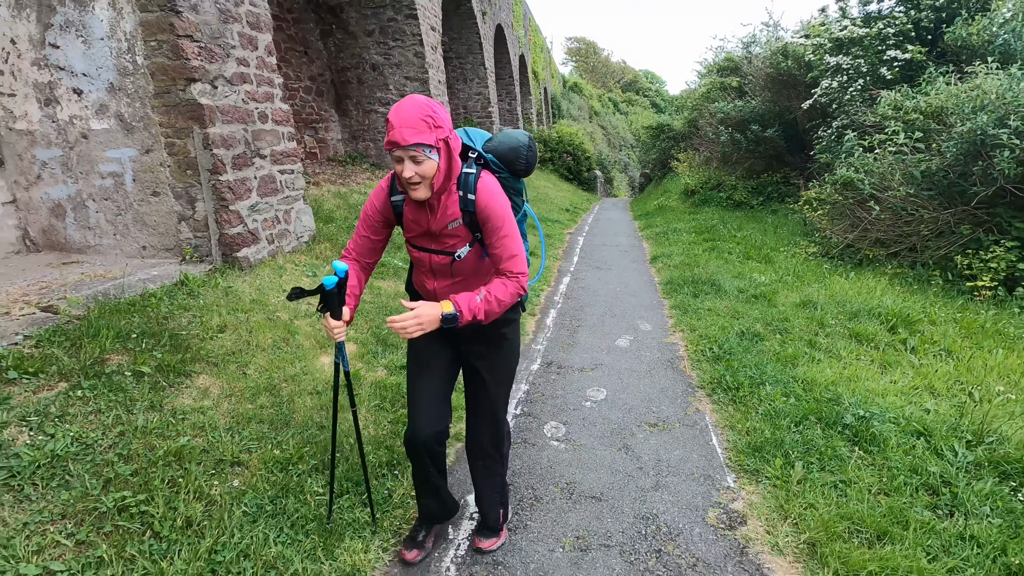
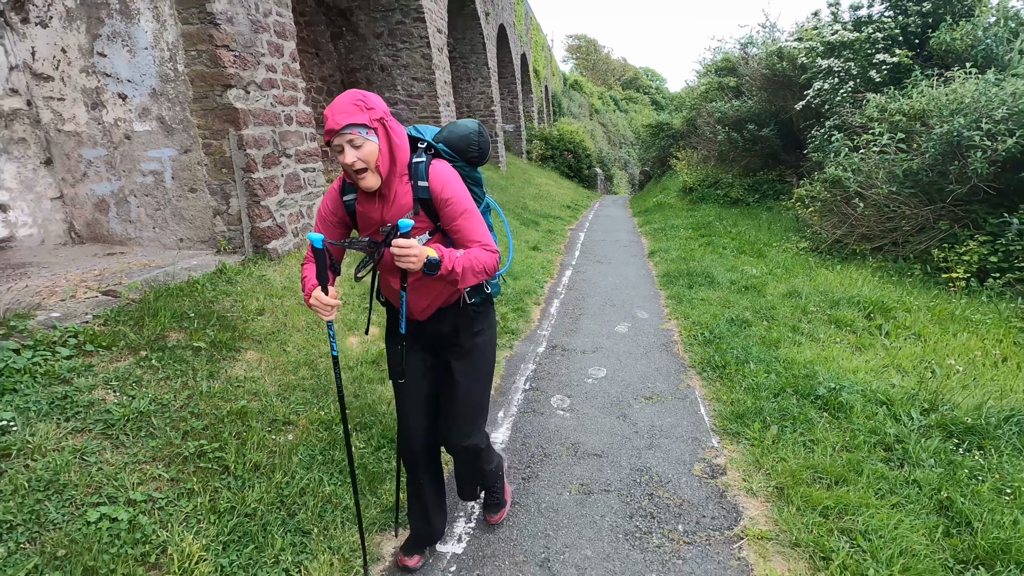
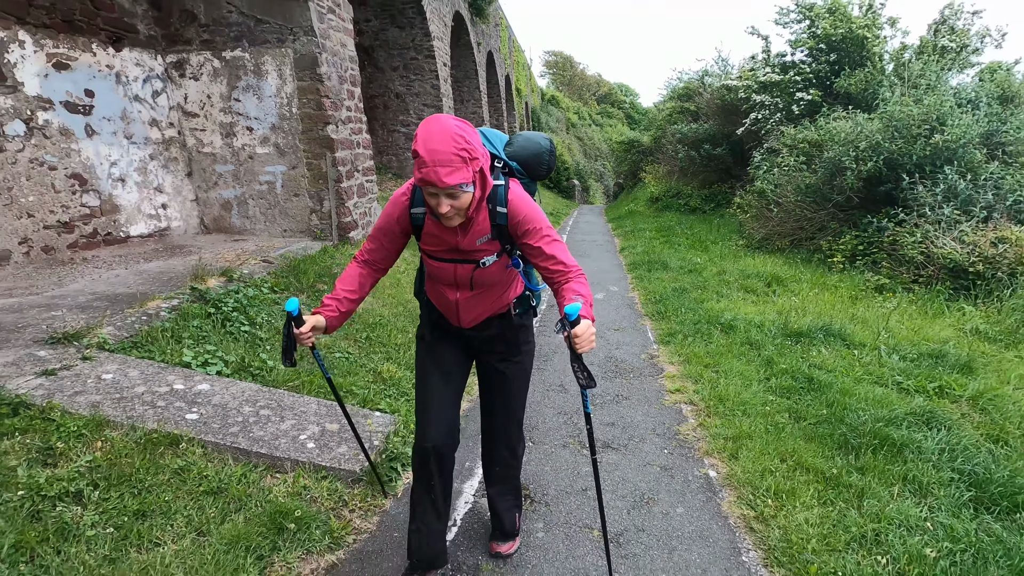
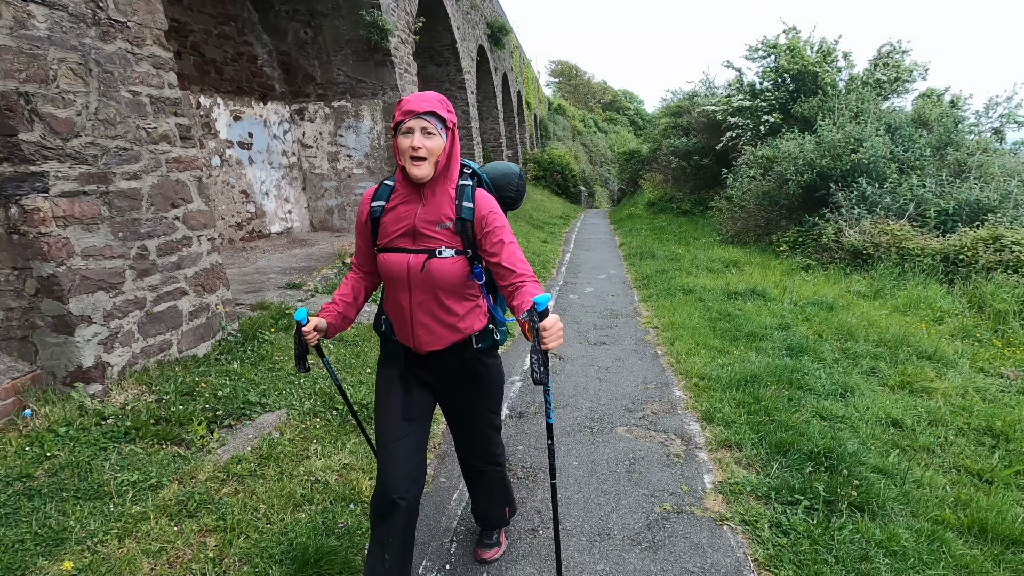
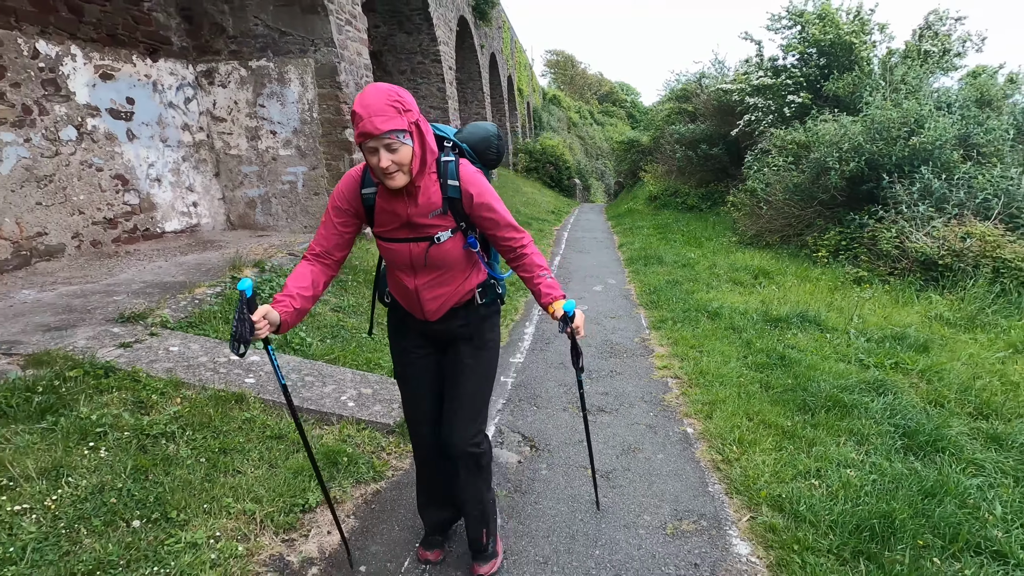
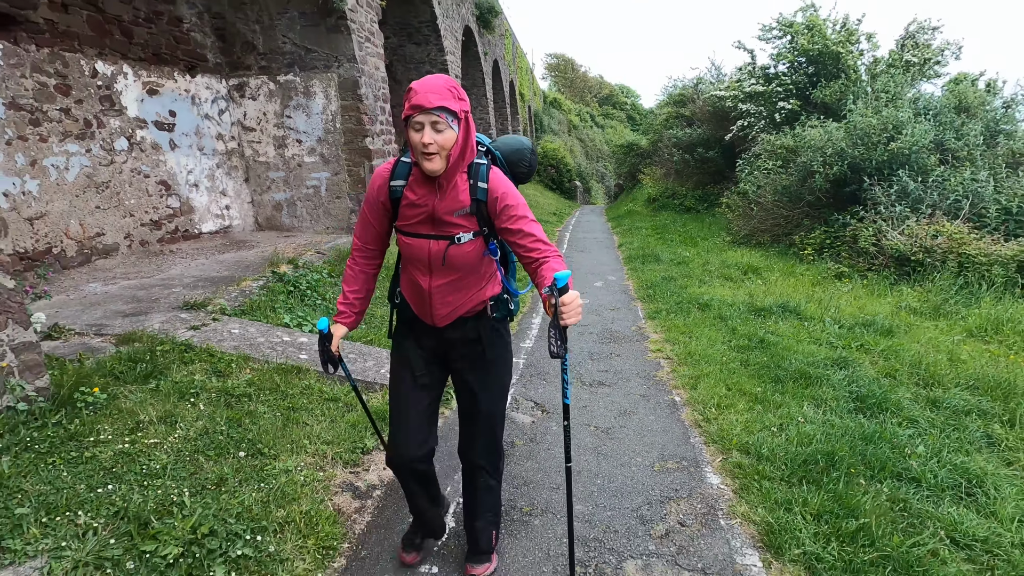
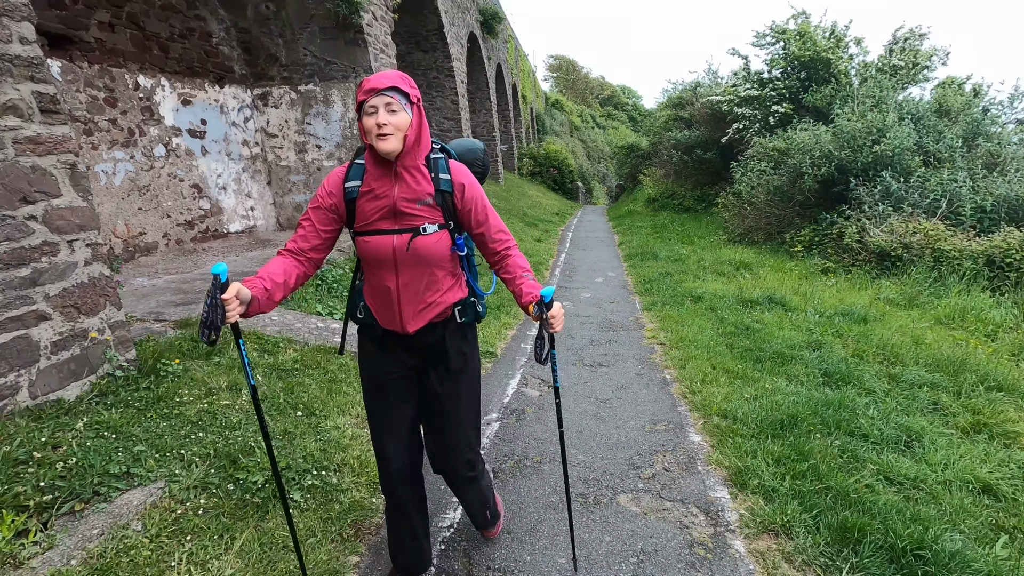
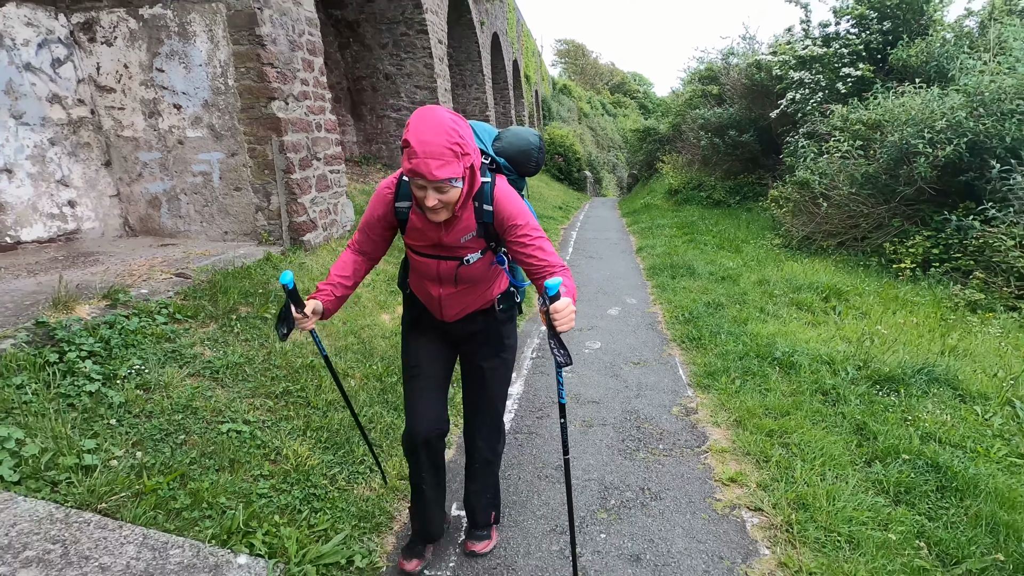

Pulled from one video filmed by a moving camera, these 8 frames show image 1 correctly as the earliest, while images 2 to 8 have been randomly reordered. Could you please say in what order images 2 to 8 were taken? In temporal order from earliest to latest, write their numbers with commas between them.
2, 8, 3, 5, 6, 7, 4
